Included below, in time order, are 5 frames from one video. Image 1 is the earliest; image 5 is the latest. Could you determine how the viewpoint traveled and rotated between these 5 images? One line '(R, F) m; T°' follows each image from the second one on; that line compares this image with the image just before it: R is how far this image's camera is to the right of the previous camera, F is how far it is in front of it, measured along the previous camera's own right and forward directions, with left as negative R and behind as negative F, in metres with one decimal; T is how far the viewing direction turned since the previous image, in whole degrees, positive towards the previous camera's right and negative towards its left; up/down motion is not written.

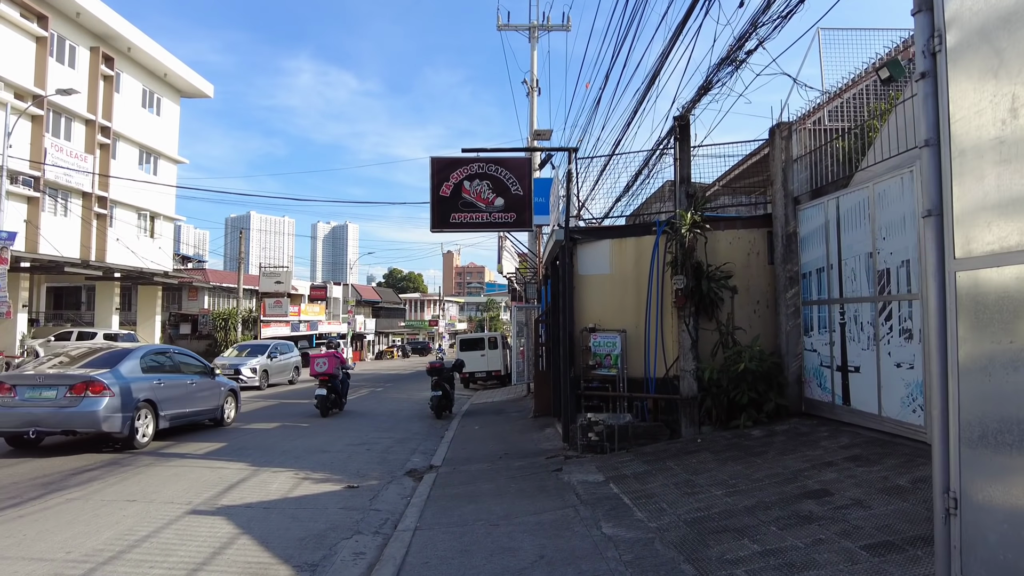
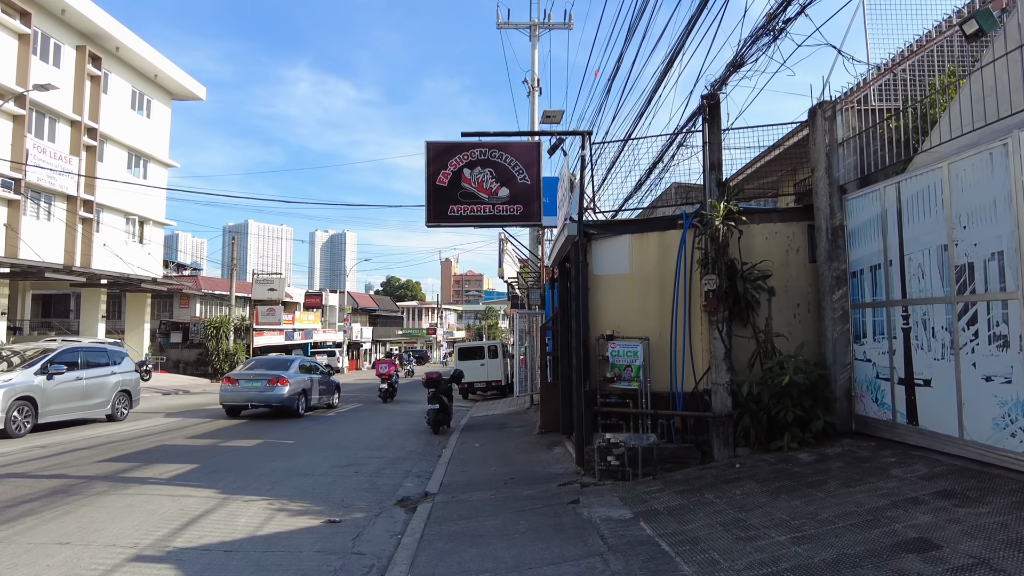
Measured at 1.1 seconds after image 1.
(-0.1, +1.1) m; 0°
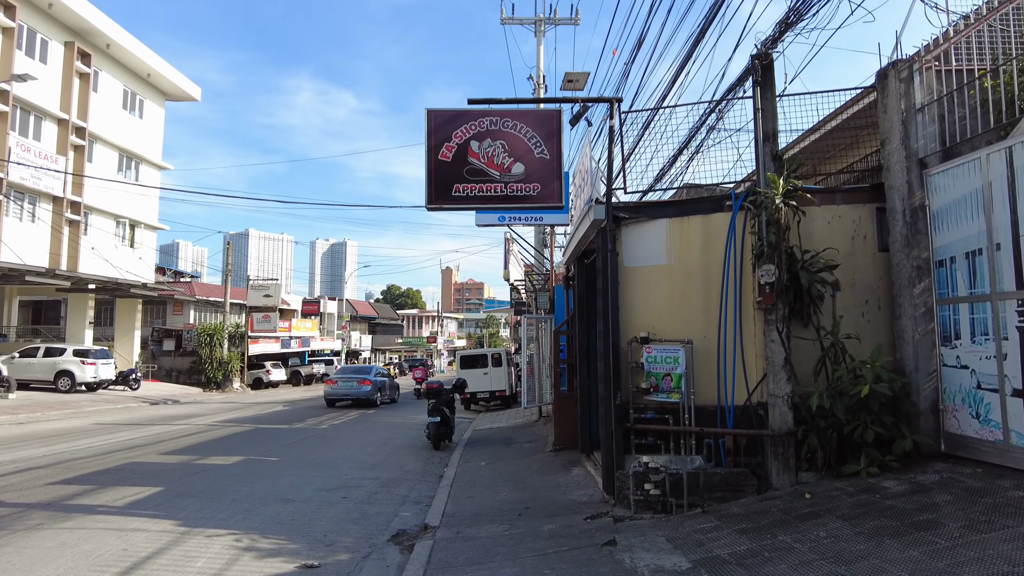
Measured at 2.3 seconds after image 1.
(-0.2, +1.2) m; 0°
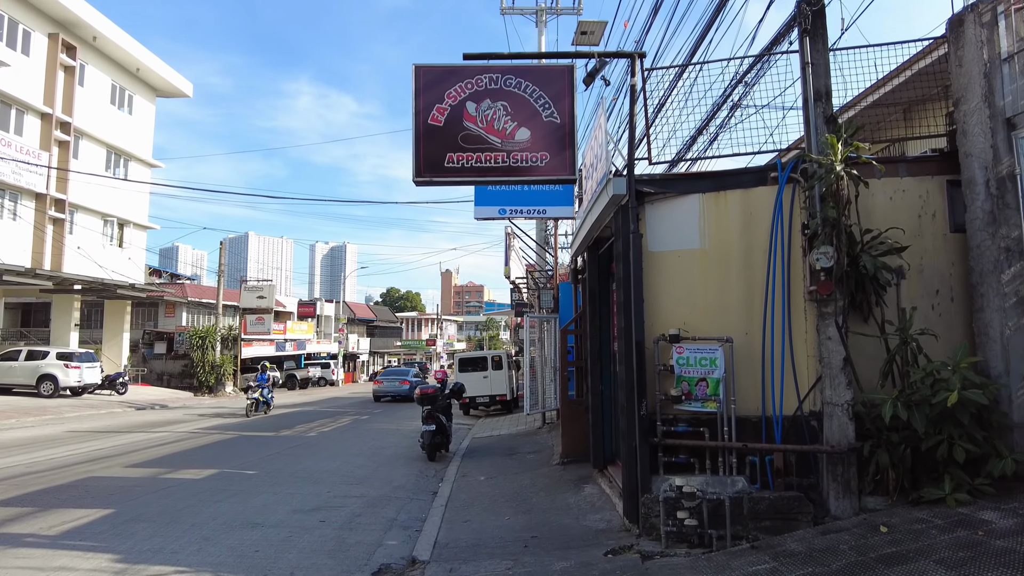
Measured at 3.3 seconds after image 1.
(0.0, +1.1) m; 0°
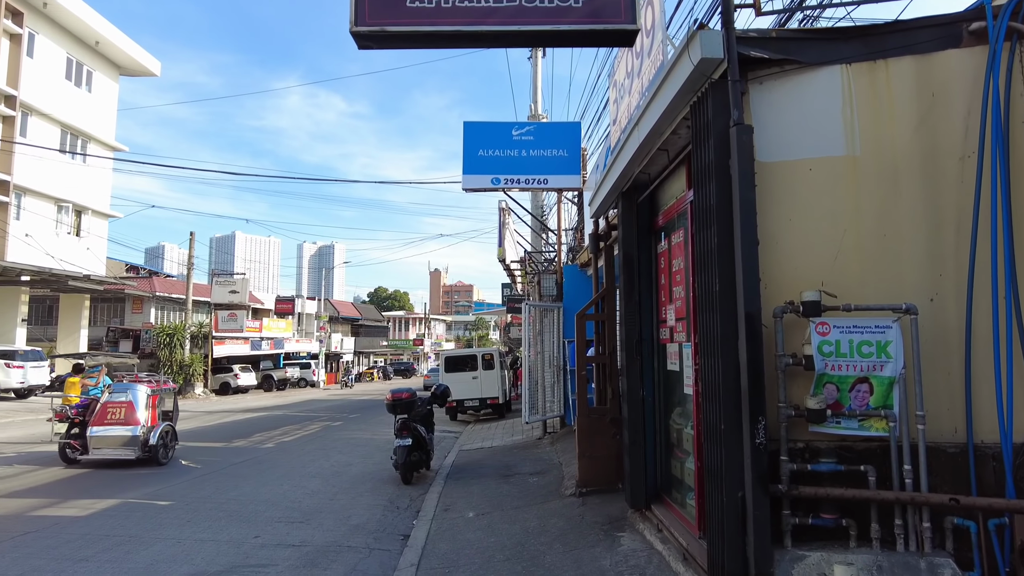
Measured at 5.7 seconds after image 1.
(-0.1, +2.4) m; +1°
